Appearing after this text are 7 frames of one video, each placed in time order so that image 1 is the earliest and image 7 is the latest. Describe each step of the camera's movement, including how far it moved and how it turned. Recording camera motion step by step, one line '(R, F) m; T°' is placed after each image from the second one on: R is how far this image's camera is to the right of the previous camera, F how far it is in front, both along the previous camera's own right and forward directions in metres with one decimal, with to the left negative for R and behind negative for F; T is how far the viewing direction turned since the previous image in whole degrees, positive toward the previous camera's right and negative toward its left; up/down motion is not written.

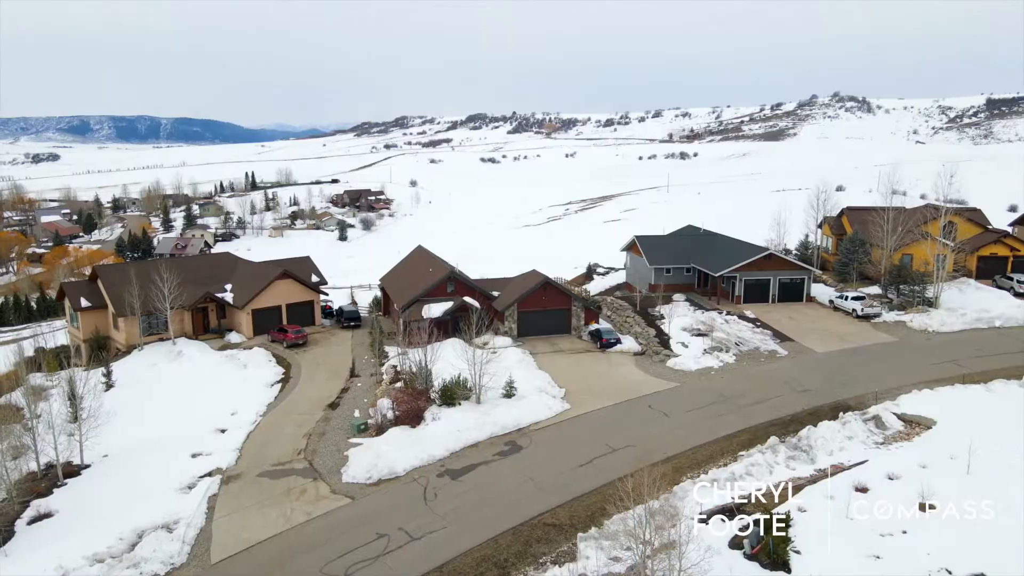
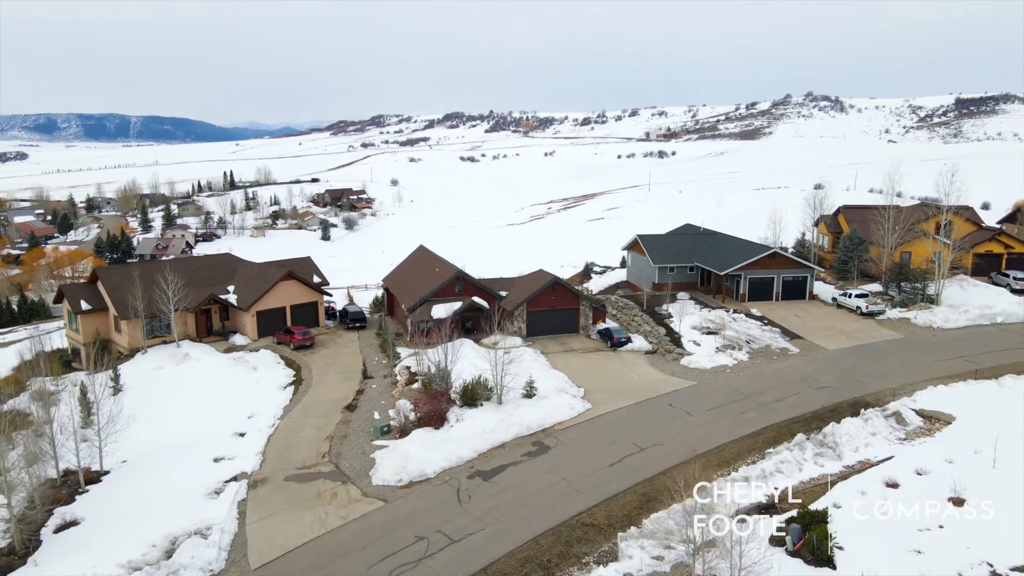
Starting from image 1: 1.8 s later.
(-1.3, +0.1) m; +2°
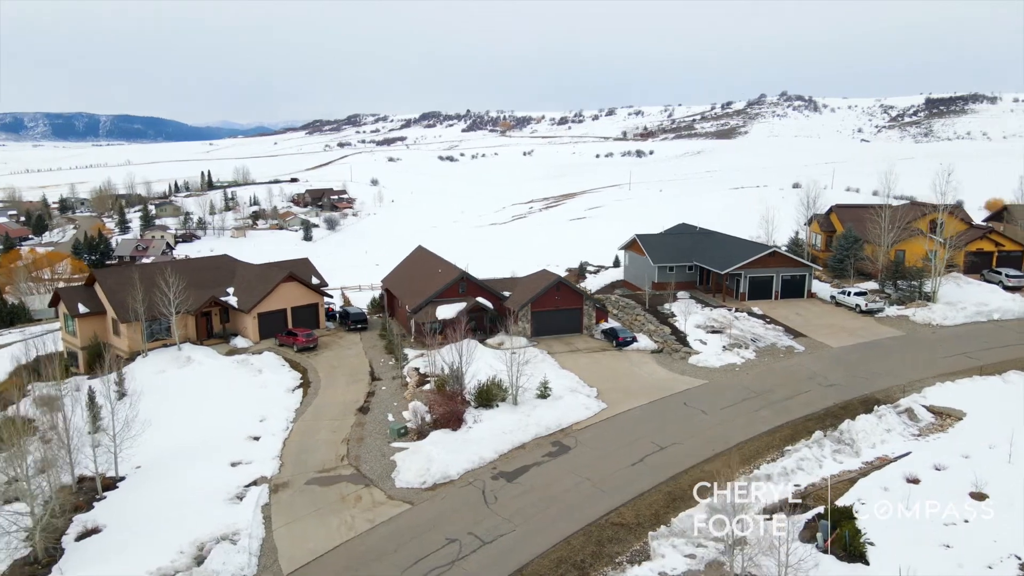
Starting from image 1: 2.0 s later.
(-1.1, 0.0) m; +2°
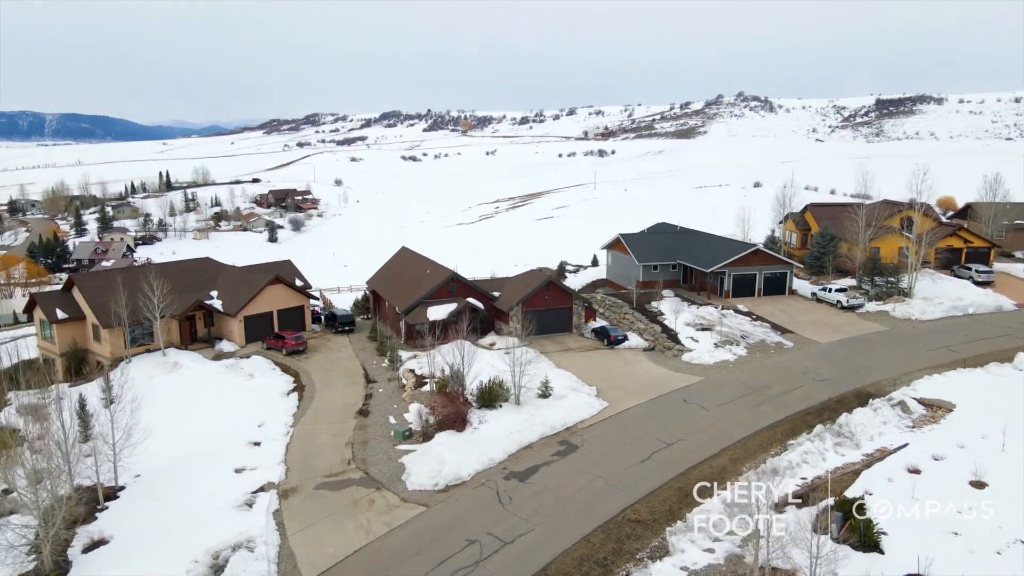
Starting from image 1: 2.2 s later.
(-1.2, 0.0) m; +3°
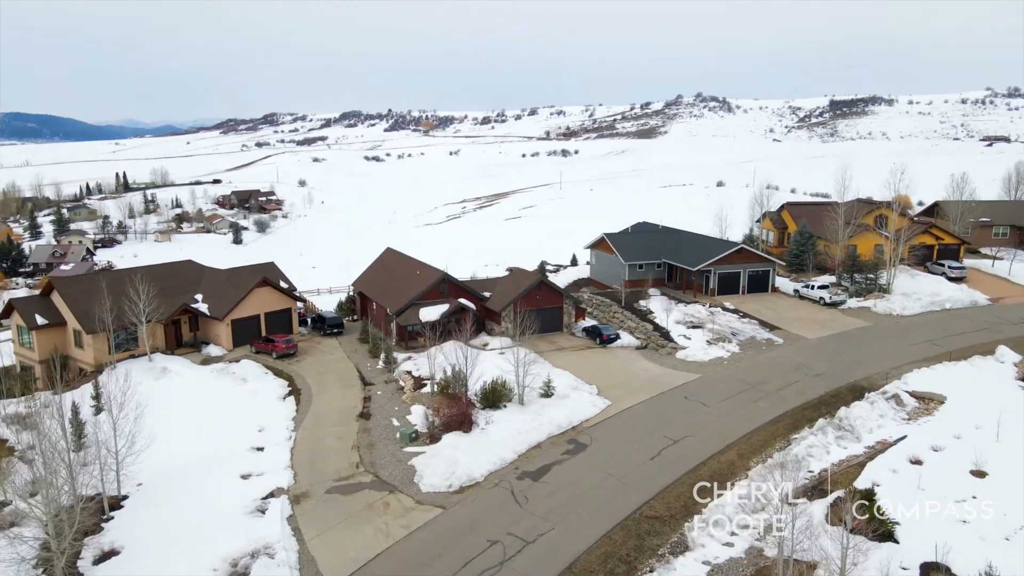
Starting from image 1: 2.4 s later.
(-1.2, 0.0) m; +3°
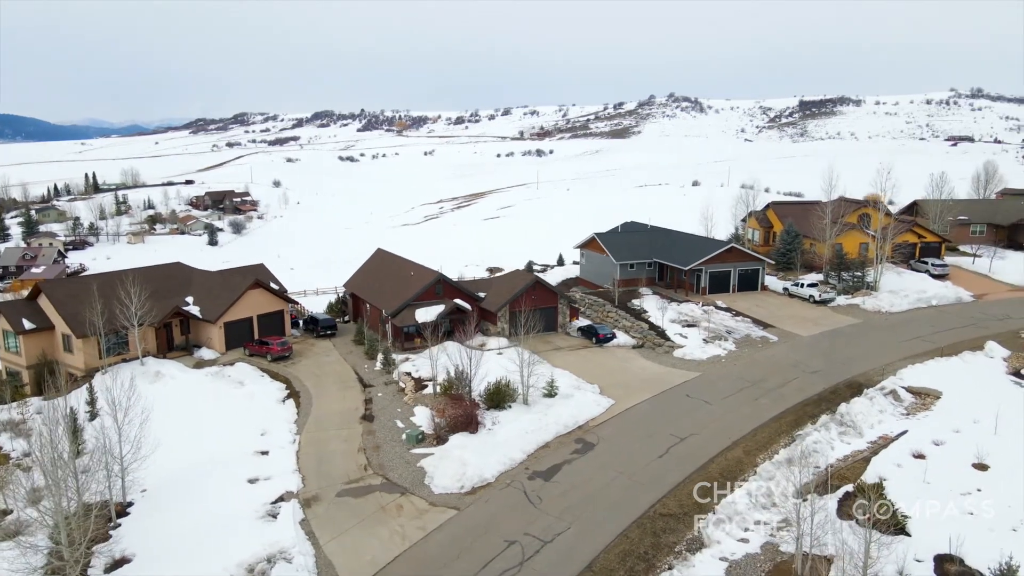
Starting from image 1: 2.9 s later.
(-0.9, 0.0) m; +2°
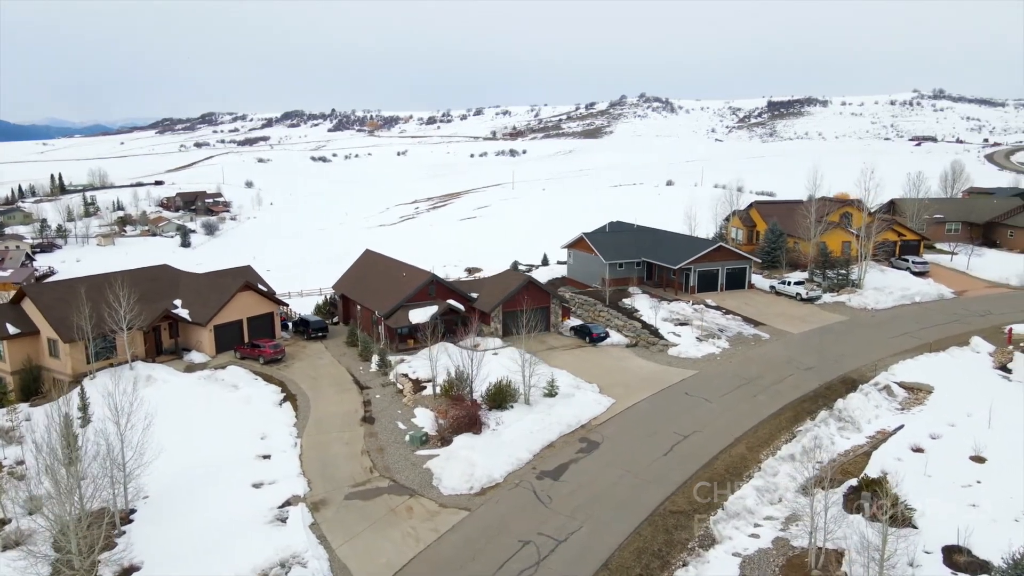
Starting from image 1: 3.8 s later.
(-0.8, 0.0) m; +2°
